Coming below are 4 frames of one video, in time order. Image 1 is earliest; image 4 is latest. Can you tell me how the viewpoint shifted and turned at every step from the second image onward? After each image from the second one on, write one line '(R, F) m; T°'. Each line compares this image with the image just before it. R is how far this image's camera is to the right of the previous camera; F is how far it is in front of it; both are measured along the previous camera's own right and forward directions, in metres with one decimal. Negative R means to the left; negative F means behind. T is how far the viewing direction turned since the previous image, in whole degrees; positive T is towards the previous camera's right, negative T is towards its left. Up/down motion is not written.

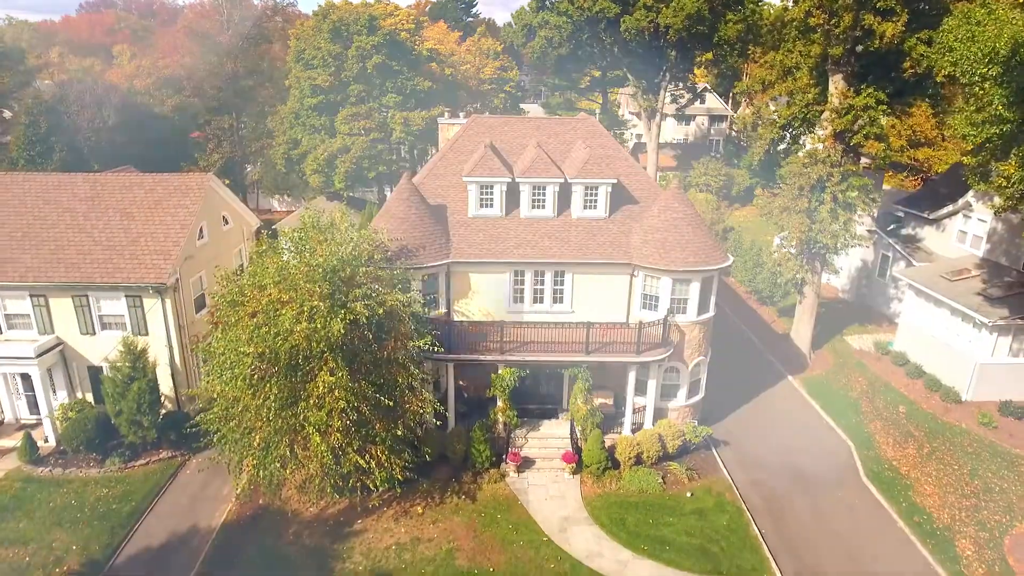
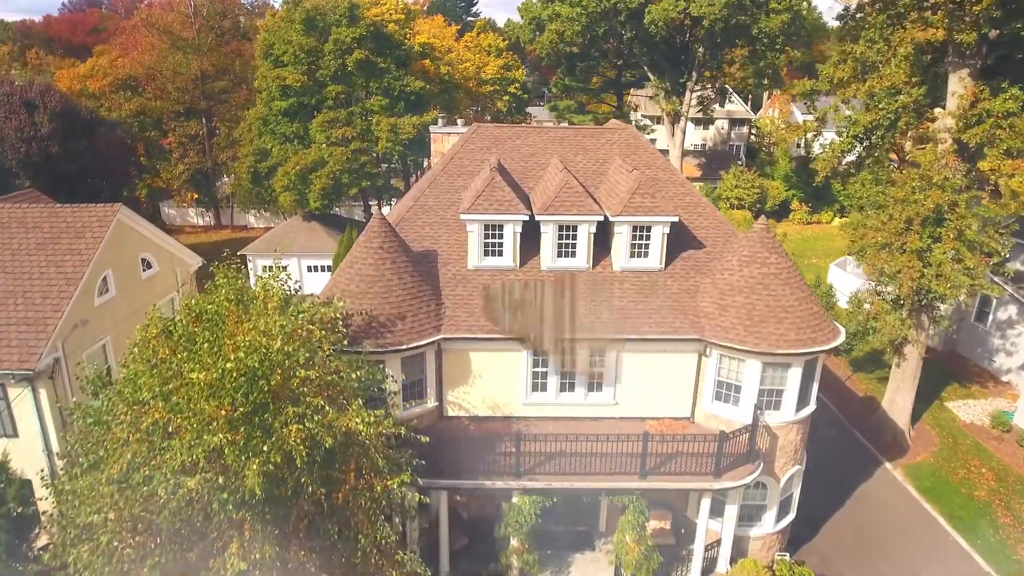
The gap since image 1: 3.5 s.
(-0.7, +6.8) m; 0°
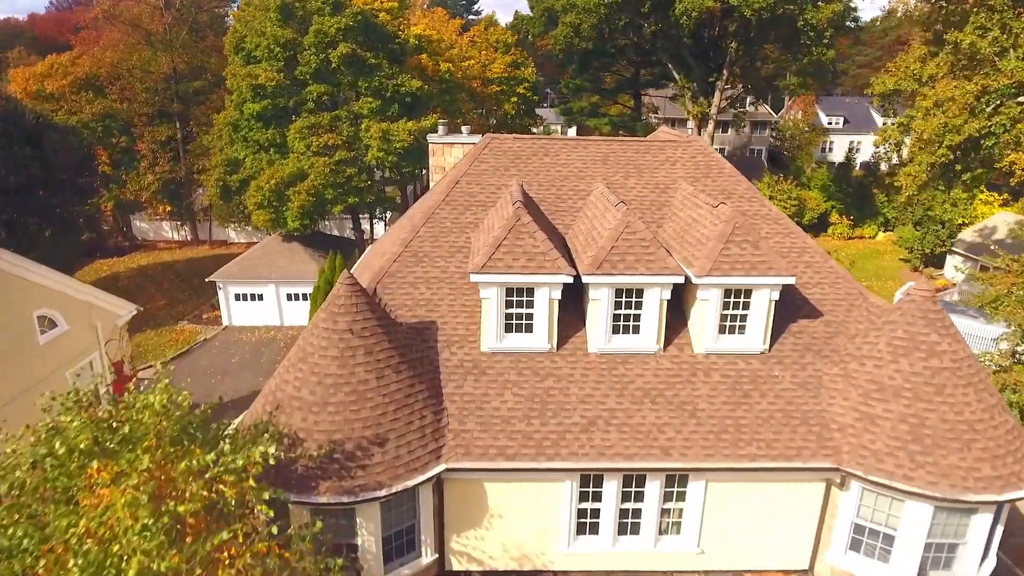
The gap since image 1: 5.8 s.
(-1.0, +5.3) m; 0°
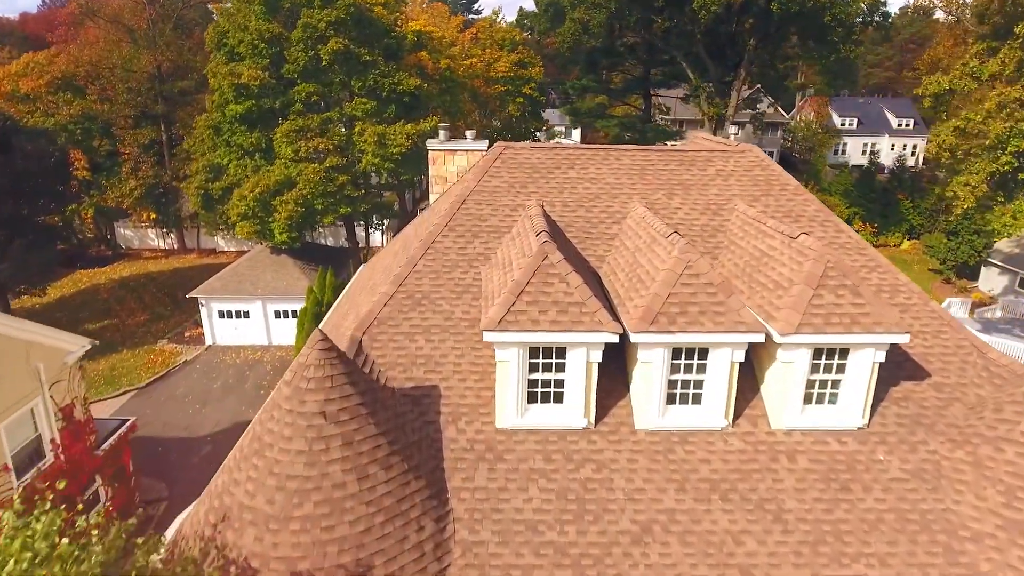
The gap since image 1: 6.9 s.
(-0.5, +2.6) m; 0°
